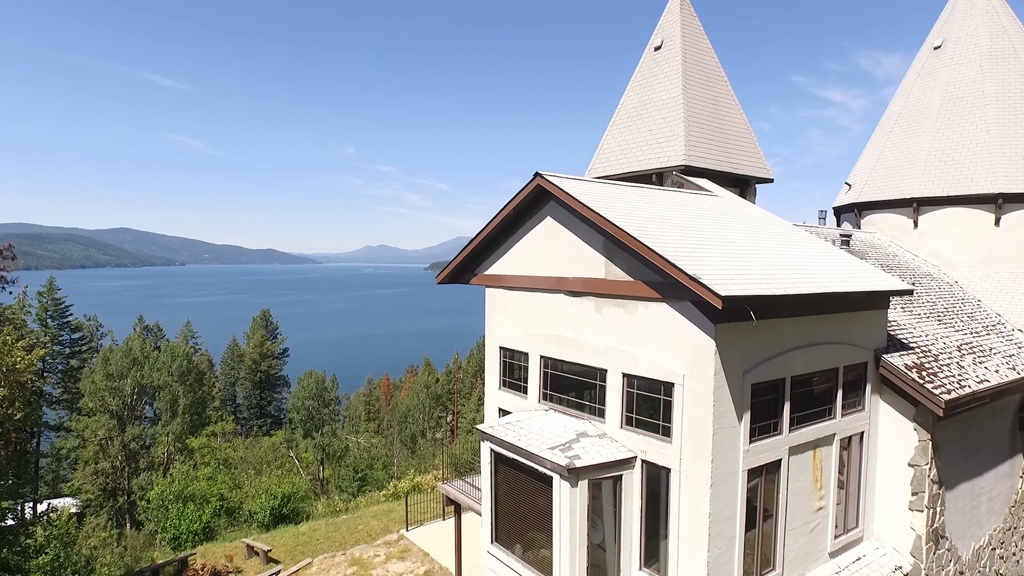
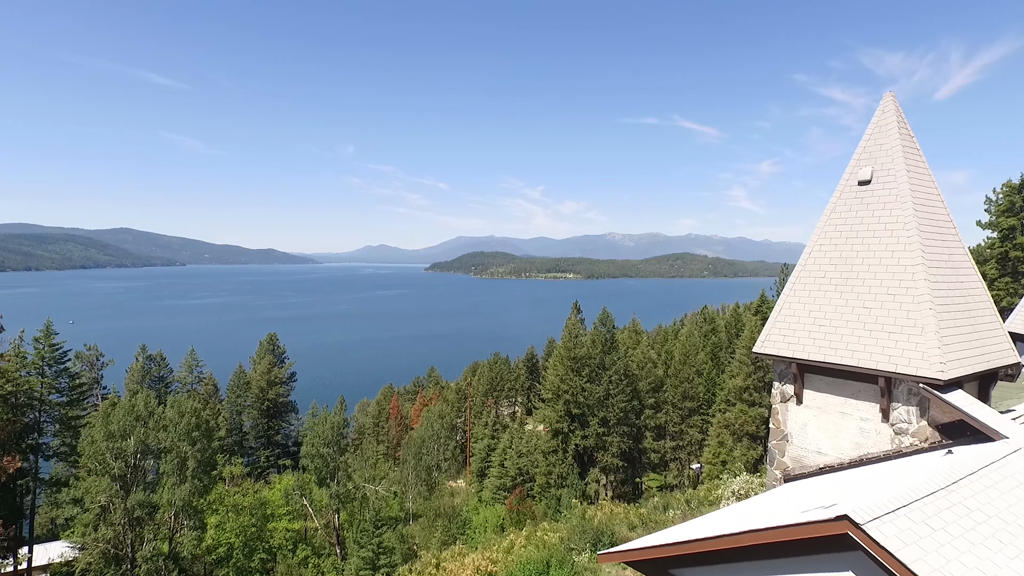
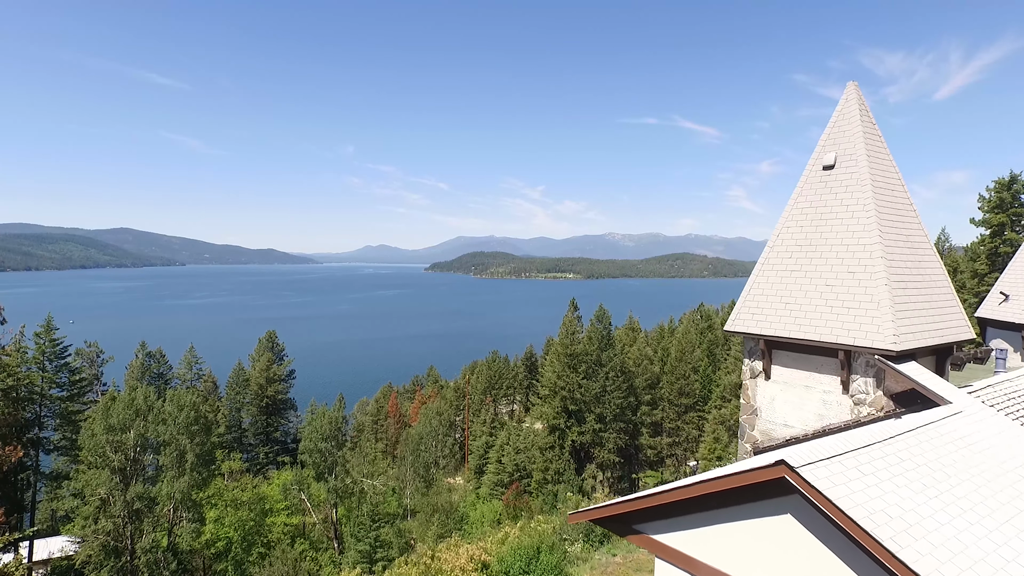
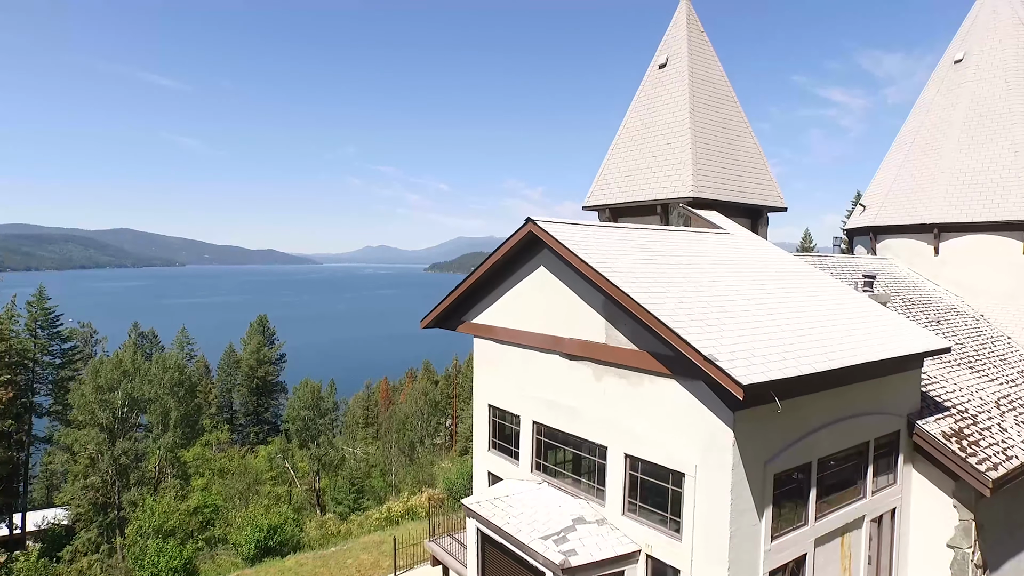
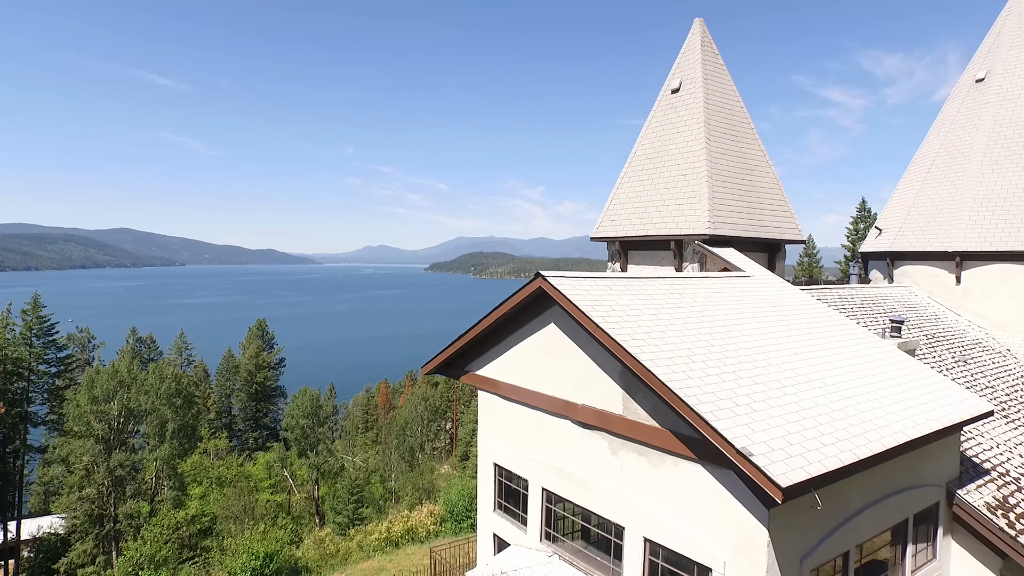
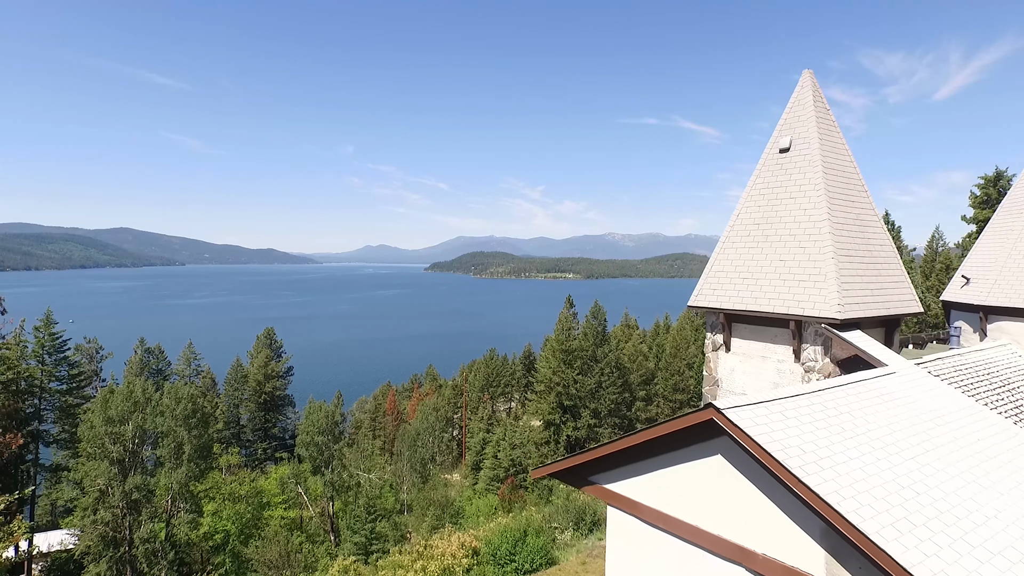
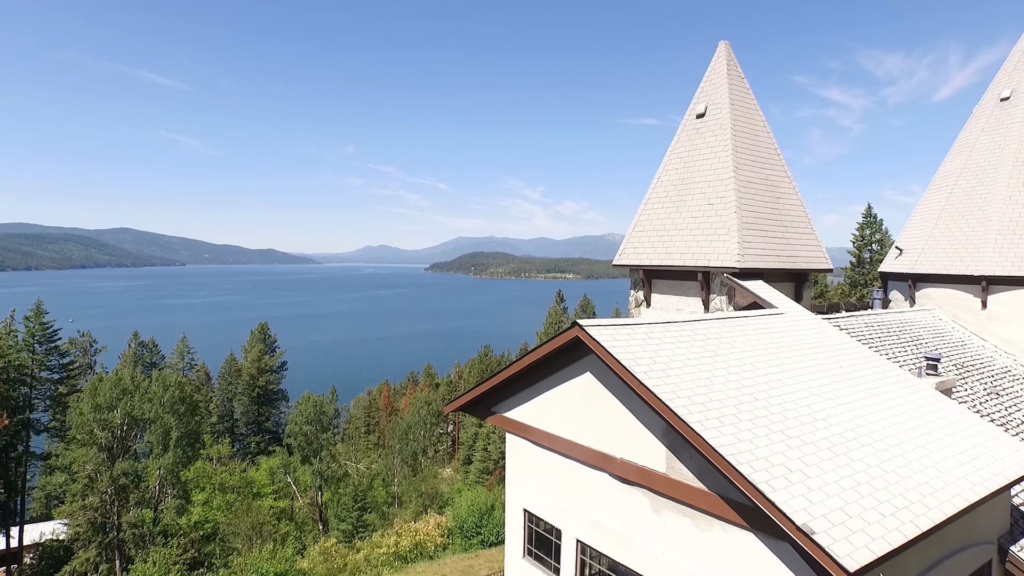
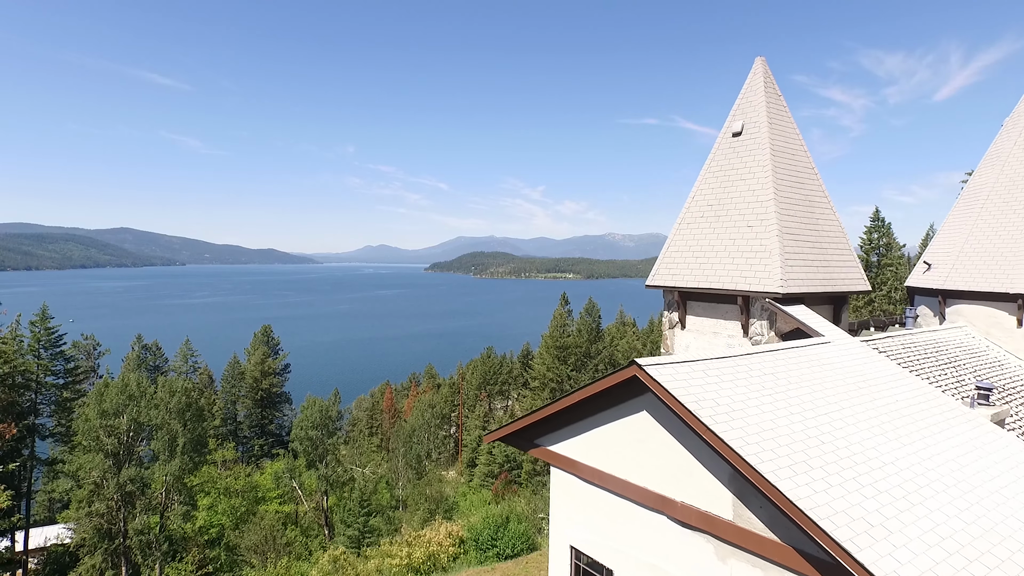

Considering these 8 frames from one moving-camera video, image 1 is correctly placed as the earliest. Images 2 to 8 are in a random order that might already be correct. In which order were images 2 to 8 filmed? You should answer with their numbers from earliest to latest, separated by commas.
4, 5, 7, 8, 6, 3, 2
